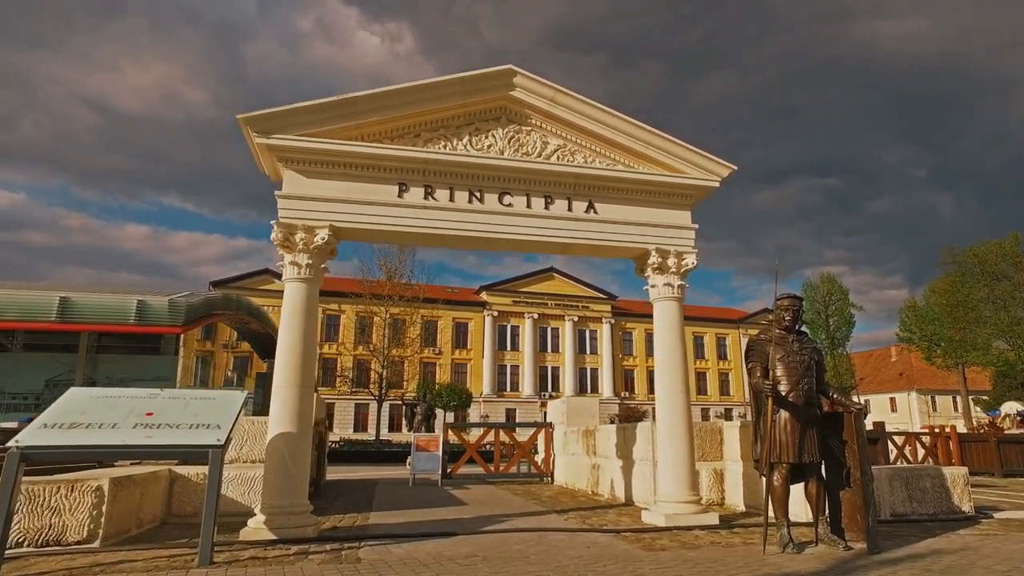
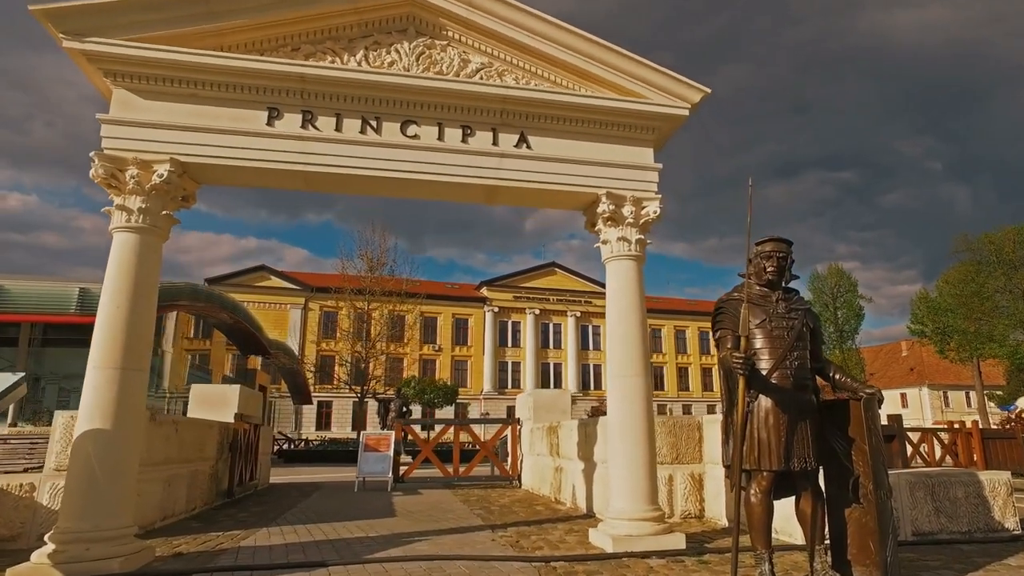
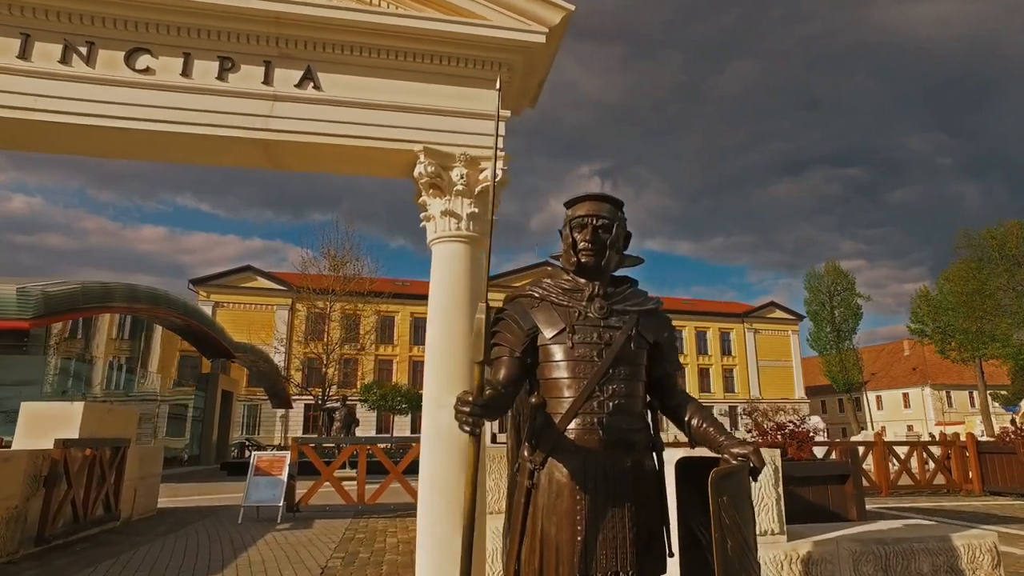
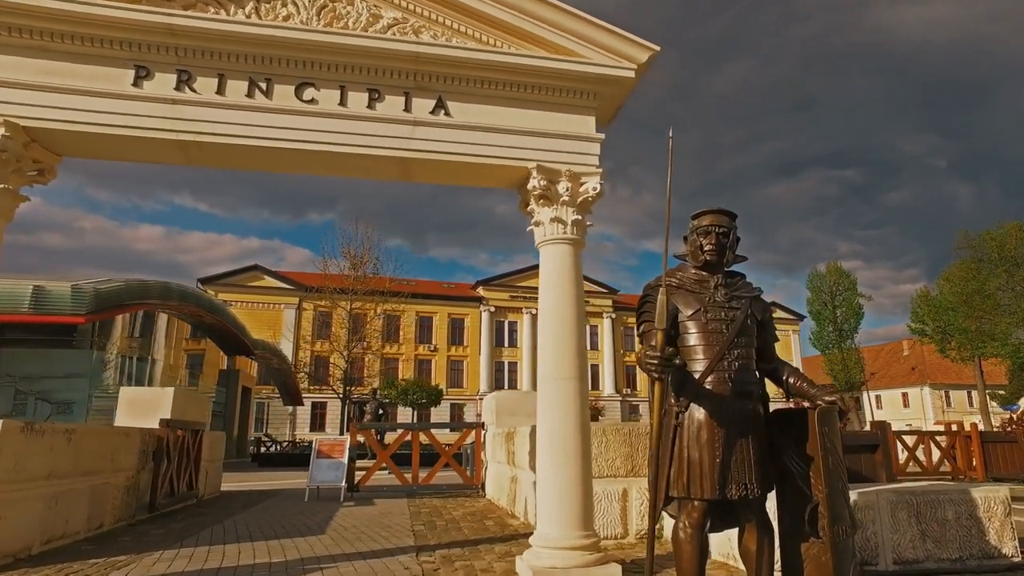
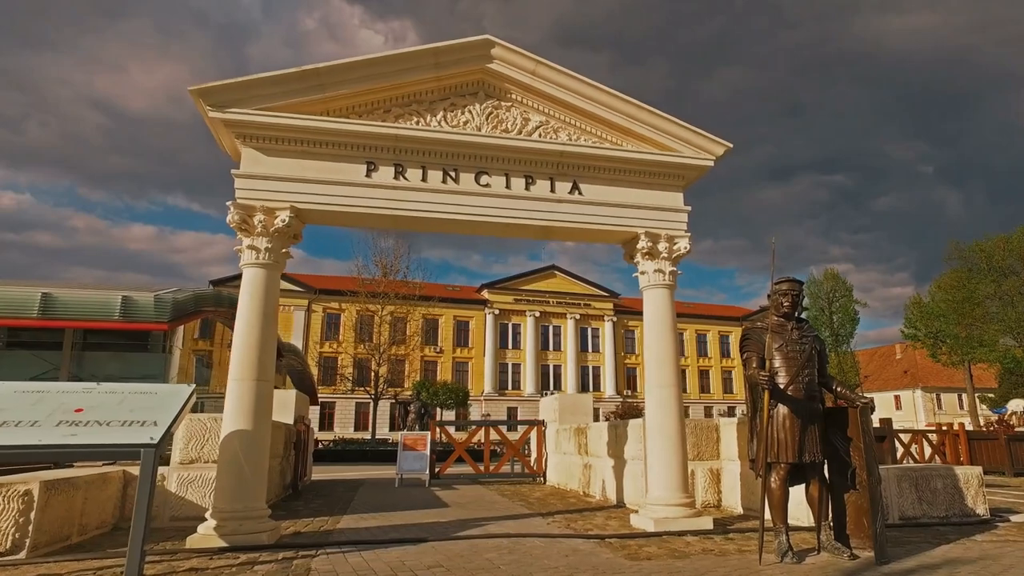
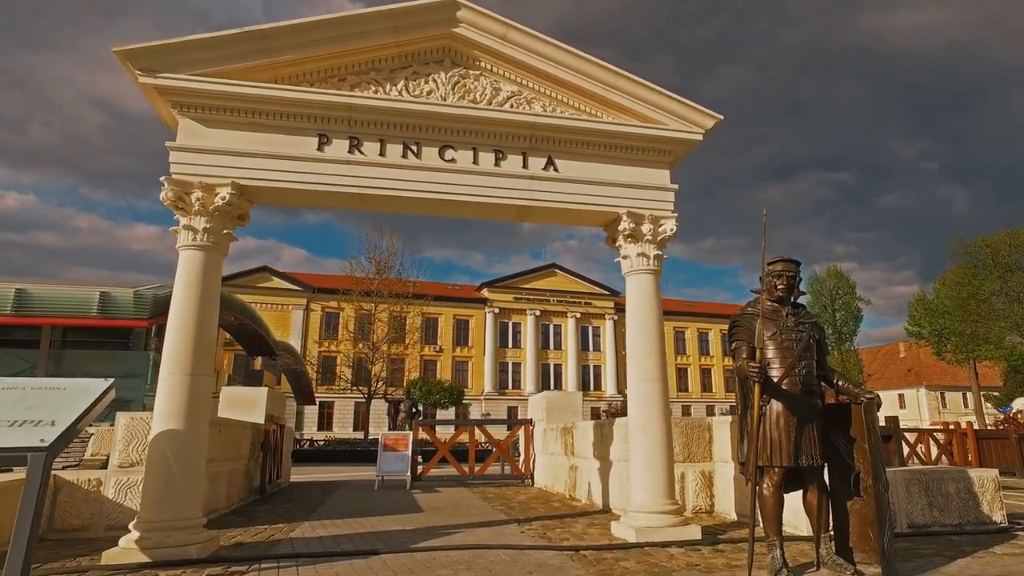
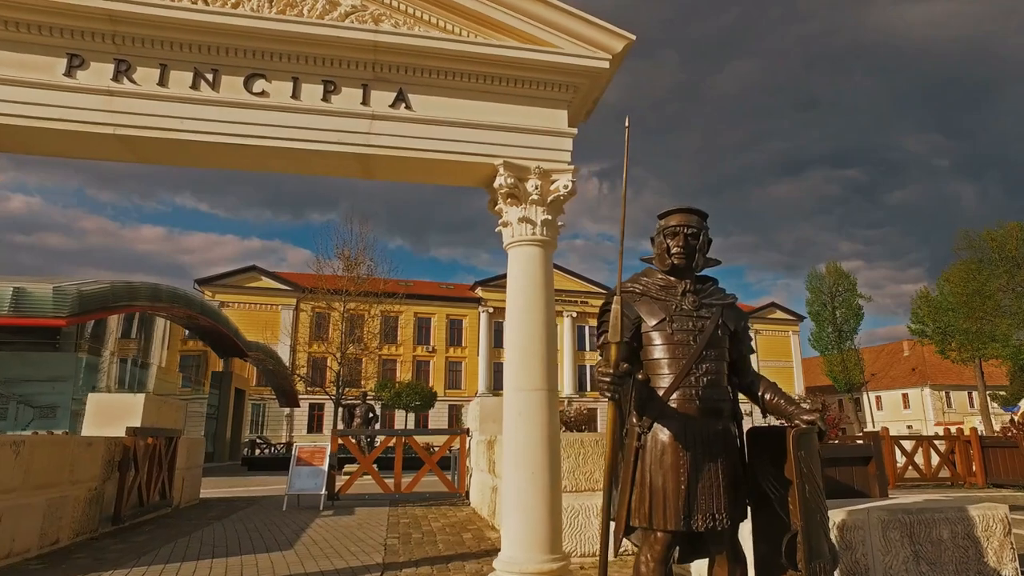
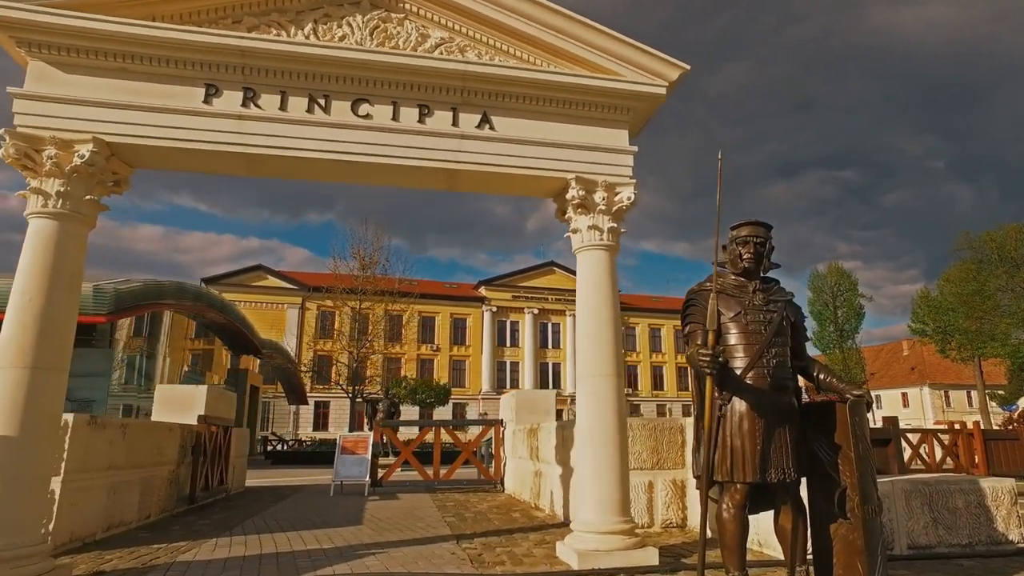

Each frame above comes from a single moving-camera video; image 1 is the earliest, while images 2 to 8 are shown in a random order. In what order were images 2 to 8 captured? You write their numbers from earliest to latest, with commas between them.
5, 6, 2, 8, 4, 7, 3
